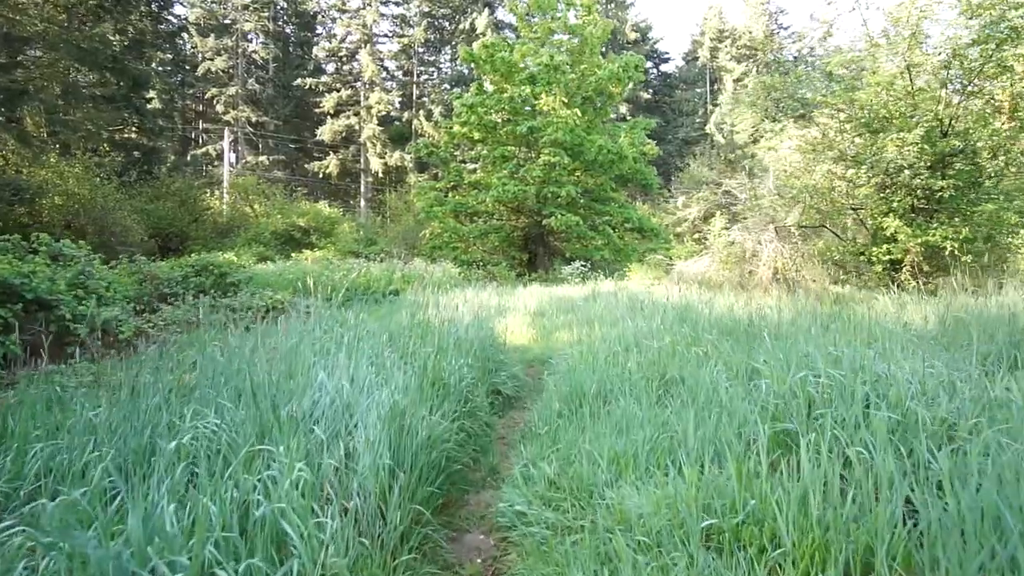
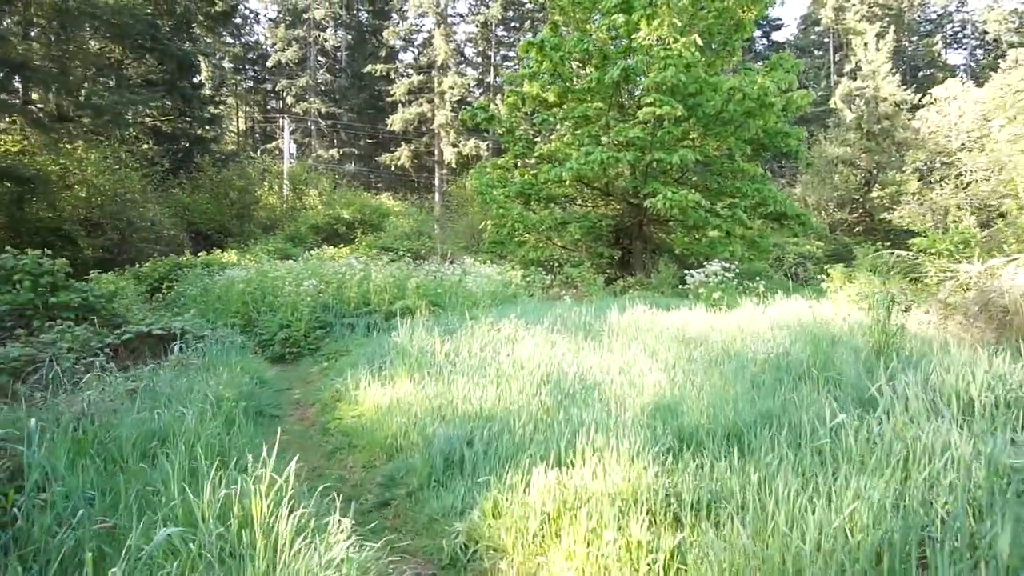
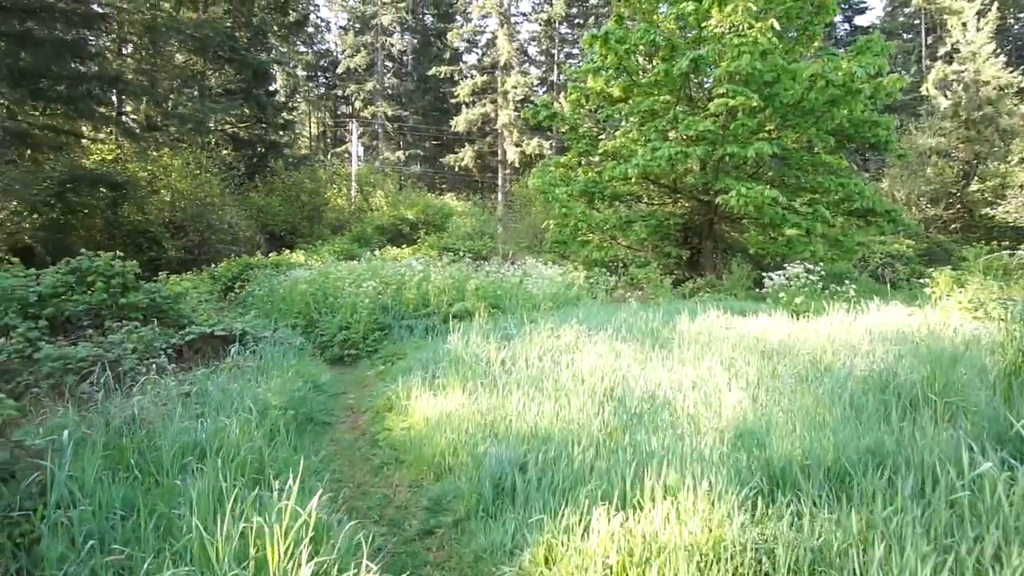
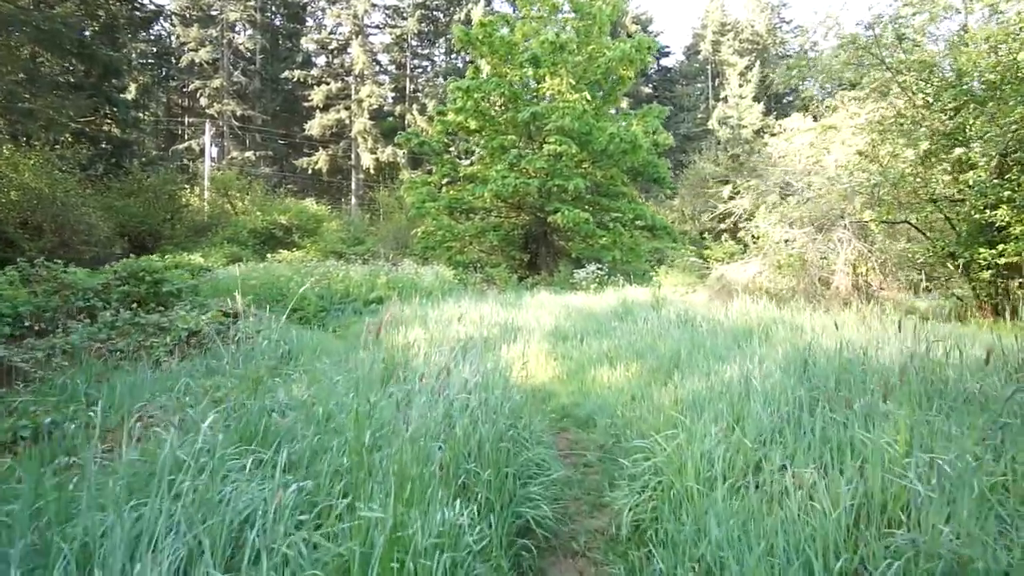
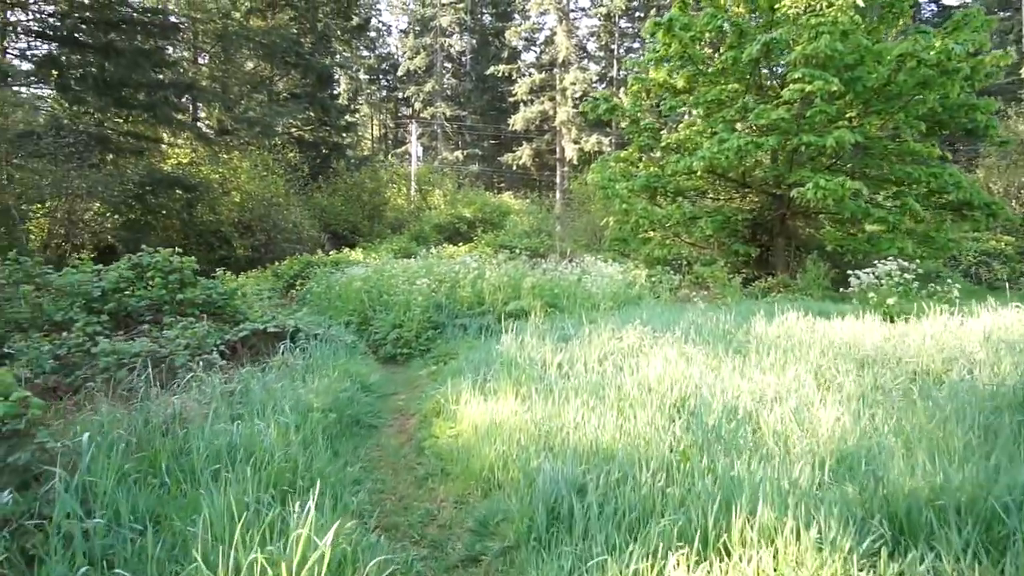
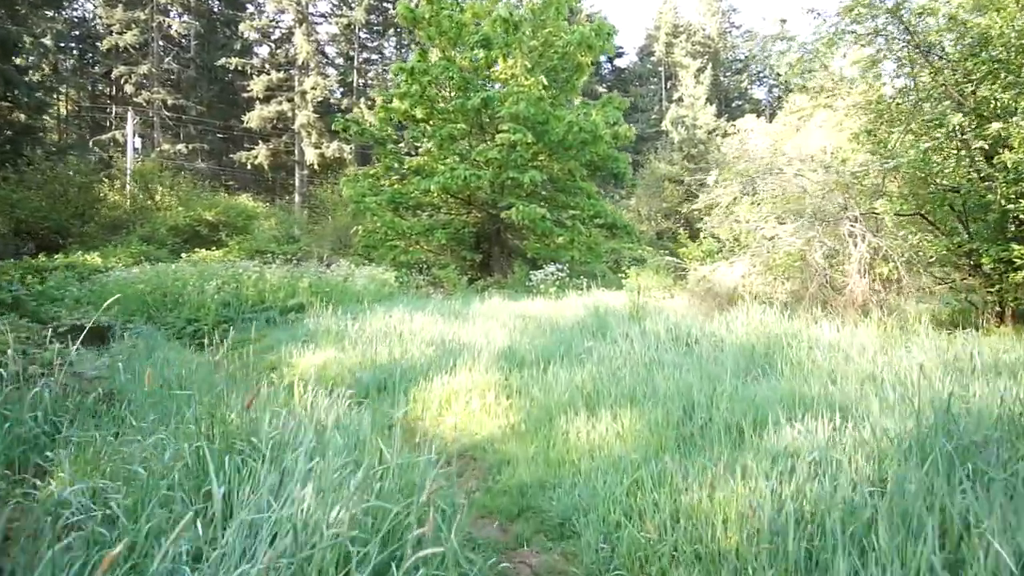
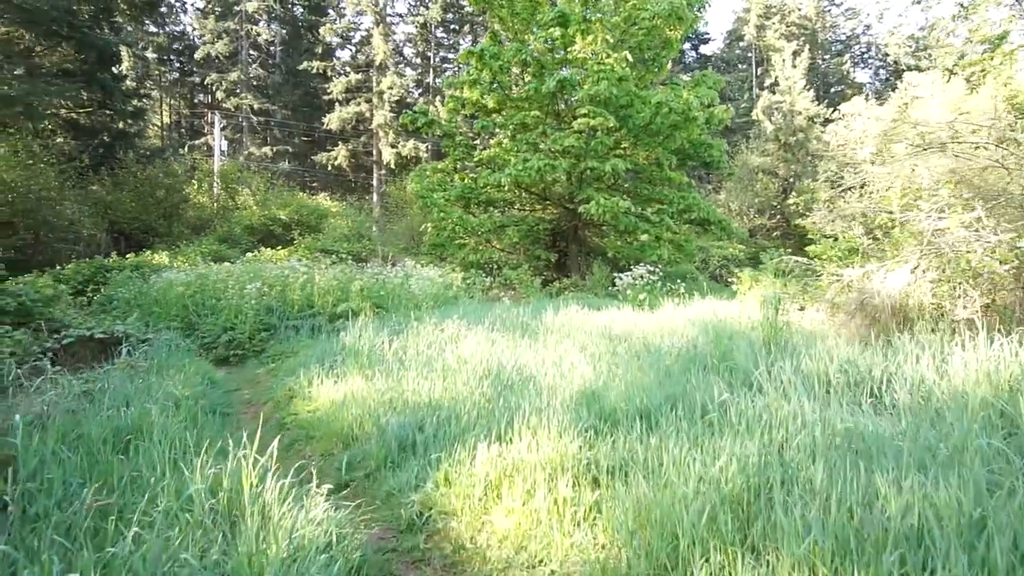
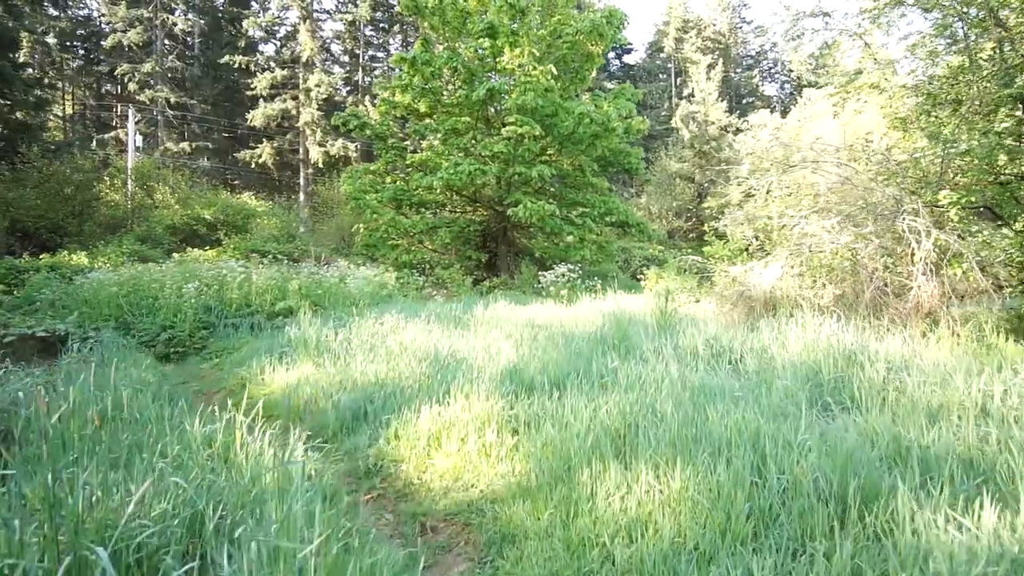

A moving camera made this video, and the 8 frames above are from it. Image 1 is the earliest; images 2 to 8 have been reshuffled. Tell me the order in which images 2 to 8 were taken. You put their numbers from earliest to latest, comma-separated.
4, 6, 8, 7, 2, 3, 5
